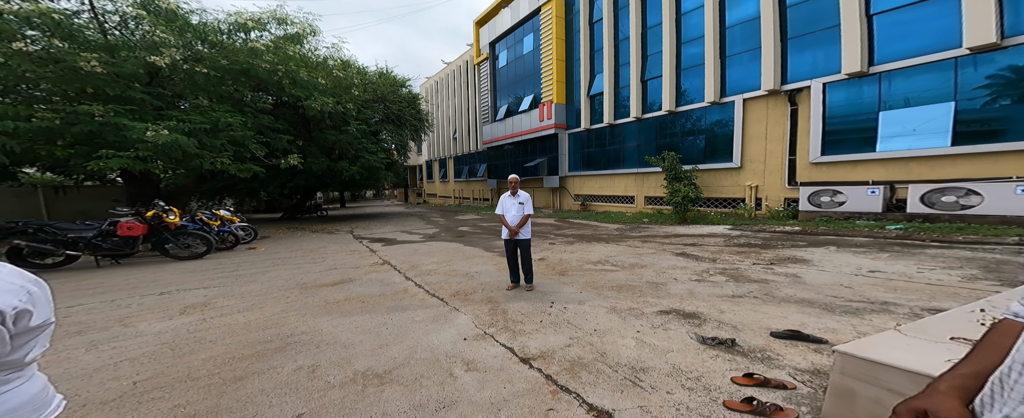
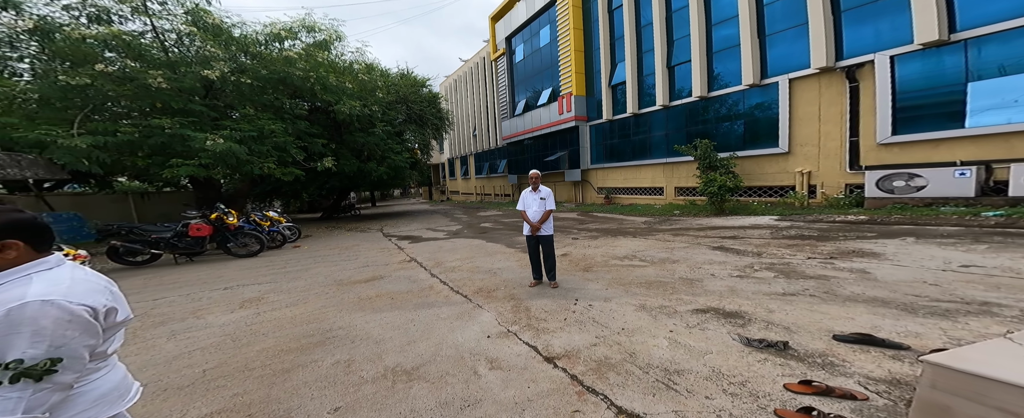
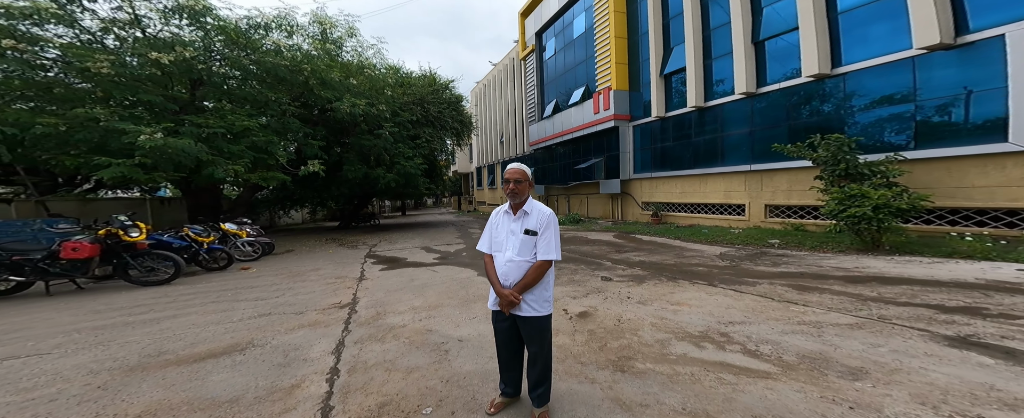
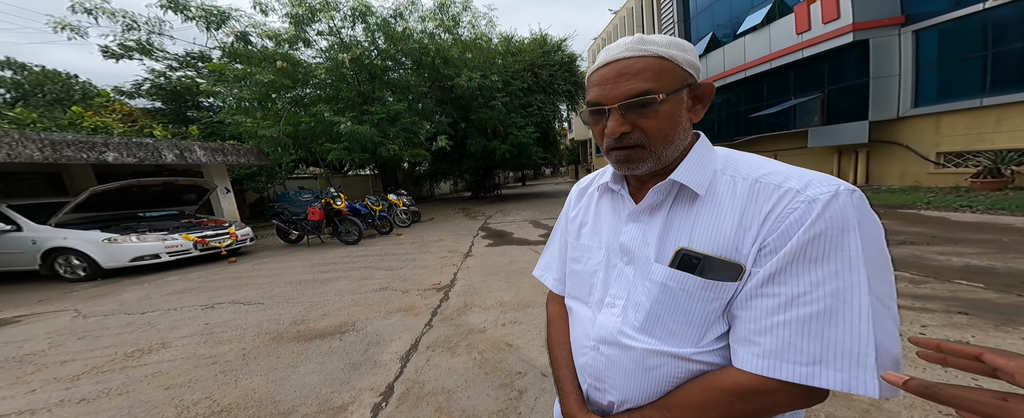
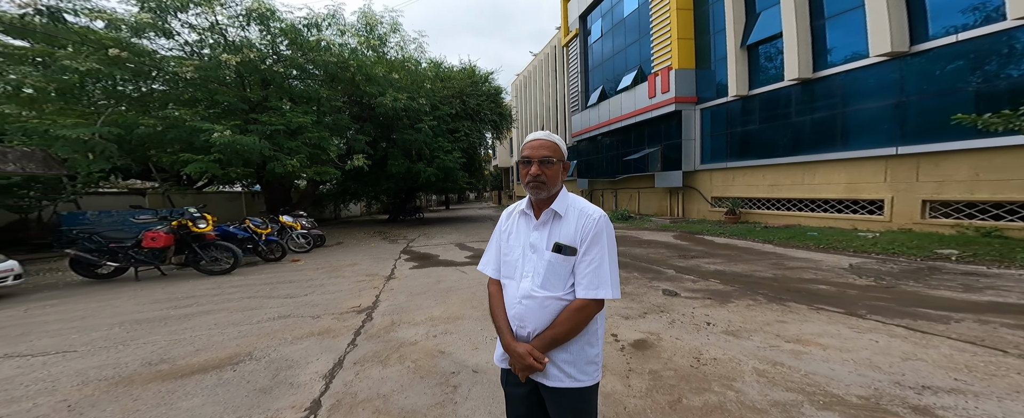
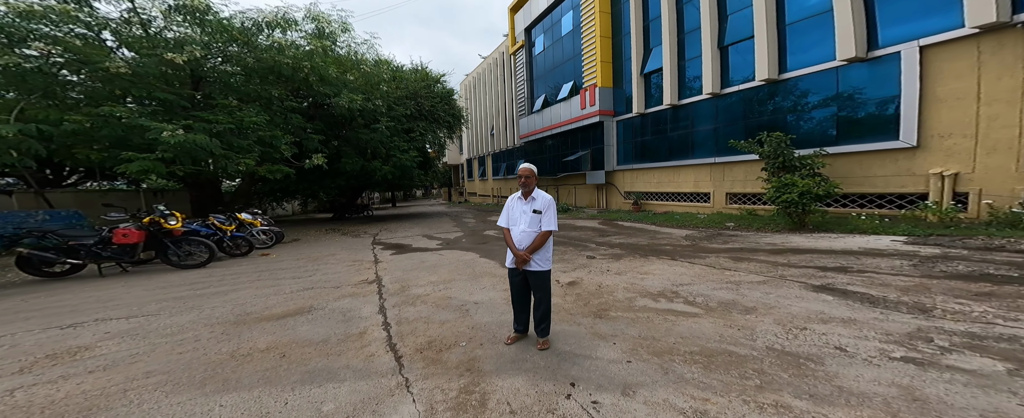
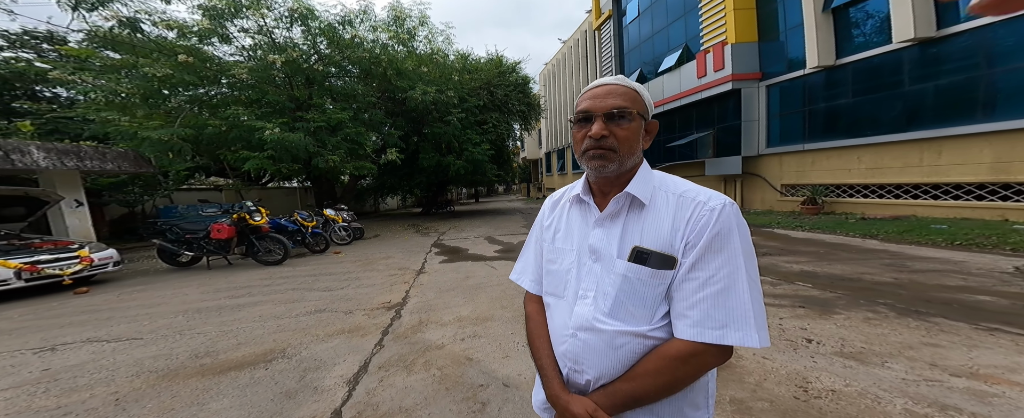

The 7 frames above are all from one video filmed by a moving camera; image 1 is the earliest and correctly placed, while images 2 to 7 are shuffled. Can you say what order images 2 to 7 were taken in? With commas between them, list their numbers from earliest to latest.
2, 6, 3, 5, 7, 4
